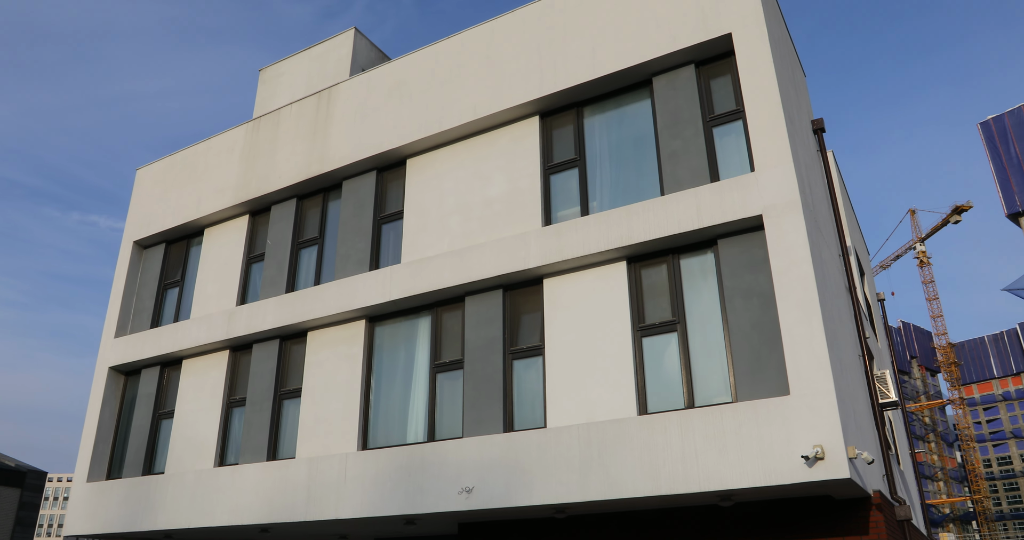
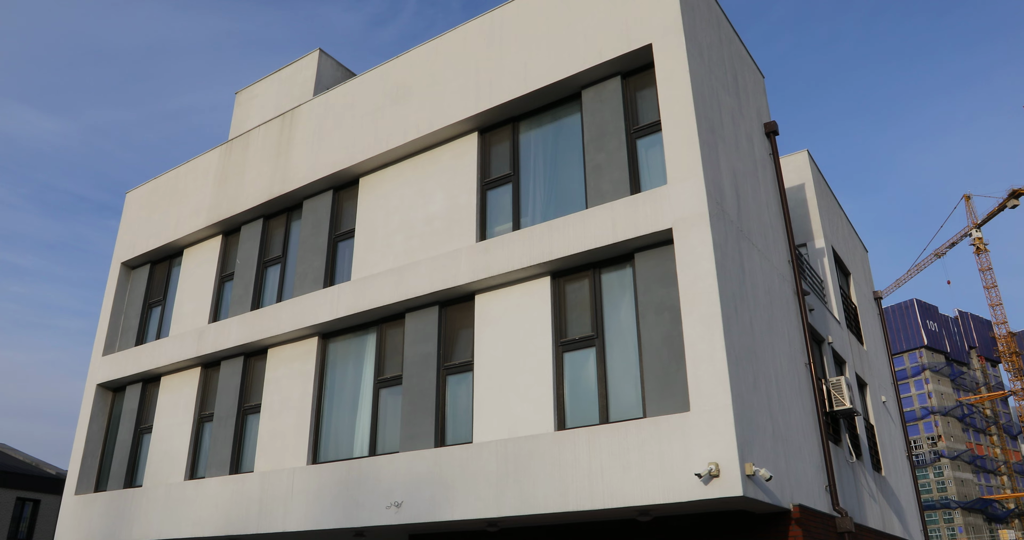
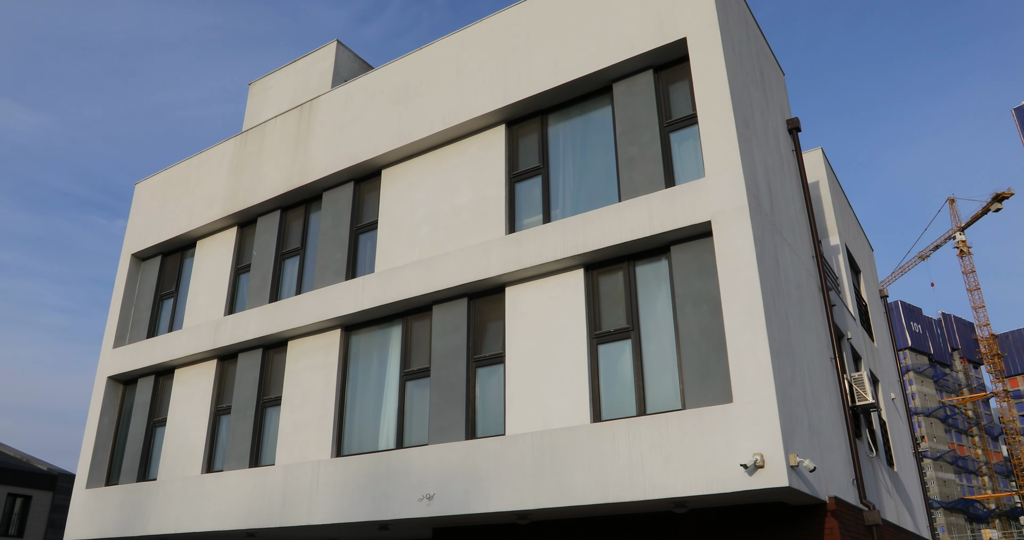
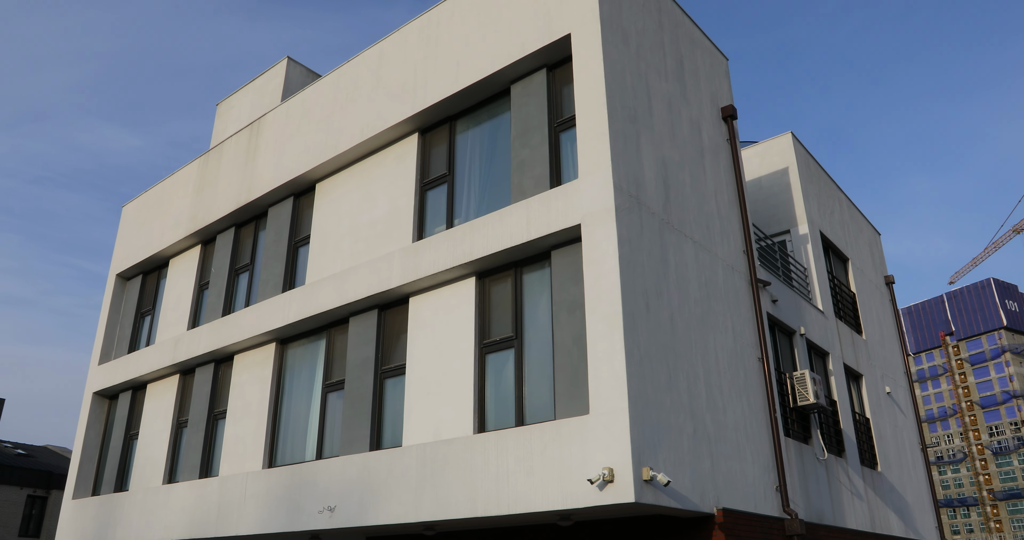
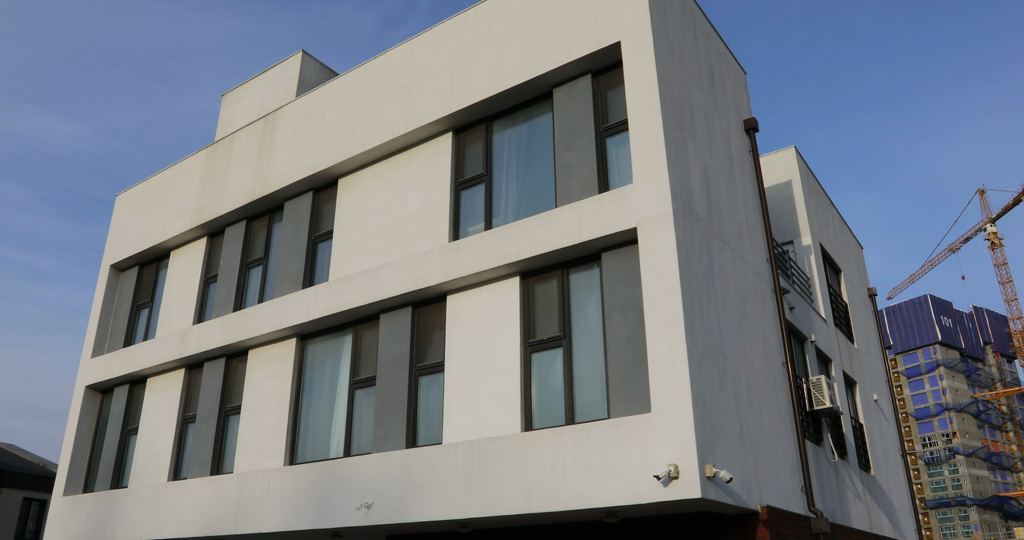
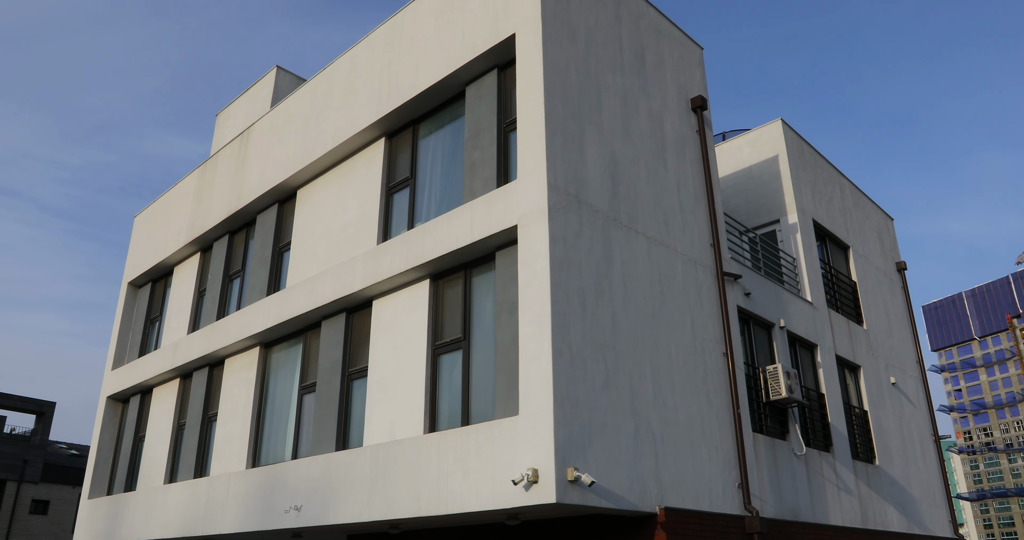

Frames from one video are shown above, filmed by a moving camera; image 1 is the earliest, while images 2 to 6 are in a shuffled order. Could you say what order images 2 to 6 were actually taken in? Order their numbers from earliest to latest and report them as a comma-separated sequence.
3, 2, 5, 4, 6
